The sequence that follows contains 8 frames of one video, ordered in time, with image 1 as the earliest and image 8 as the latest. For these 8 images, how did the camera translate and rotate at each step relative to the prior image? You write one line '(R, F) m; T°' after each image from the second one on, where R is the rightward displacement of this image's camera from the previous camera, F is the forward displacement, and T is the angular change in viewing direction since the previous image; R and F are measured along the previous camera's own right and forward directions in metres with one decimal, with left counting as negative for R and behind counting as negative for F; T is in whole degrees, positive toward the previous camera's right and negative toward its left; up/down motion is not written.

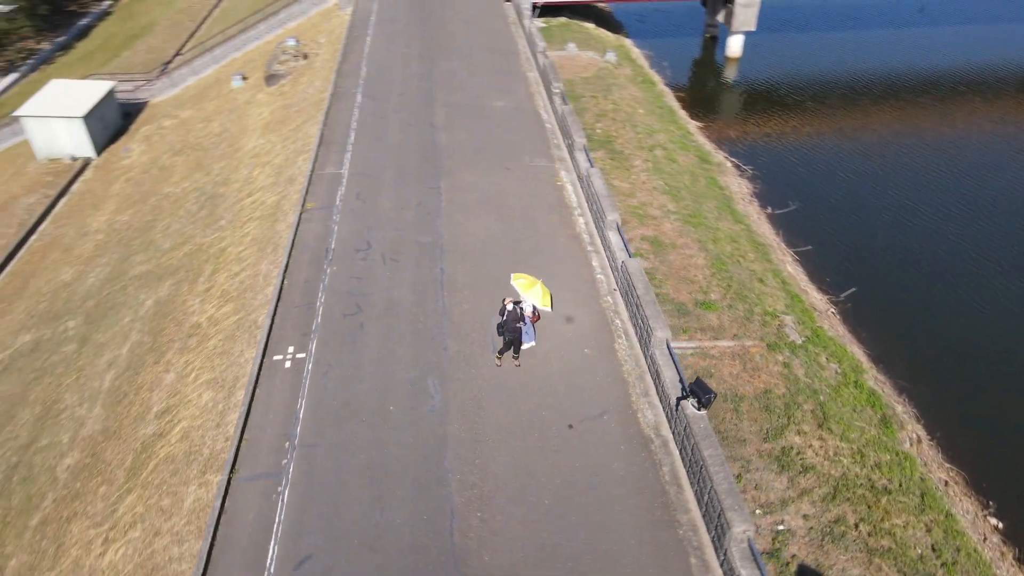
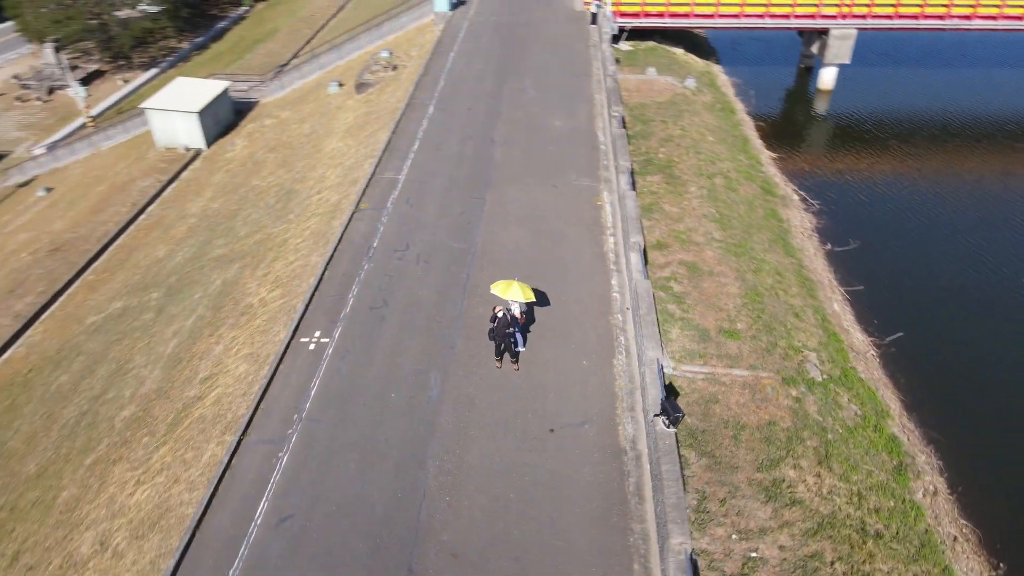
(+1.5, -0.7) m; -8°
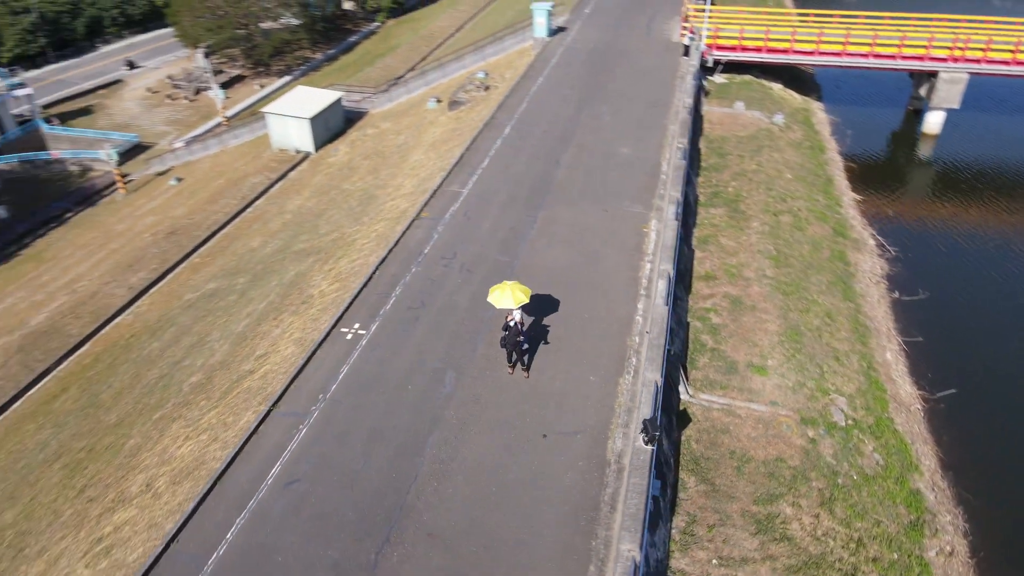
(+1.6, -0.8) m; -9°
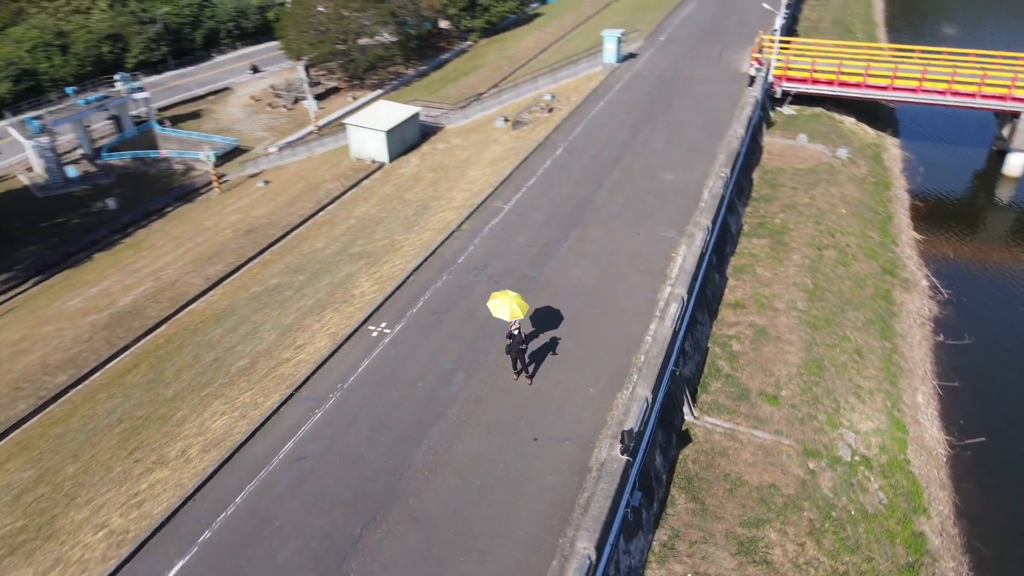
(+1.4, -0.8) m; -7°
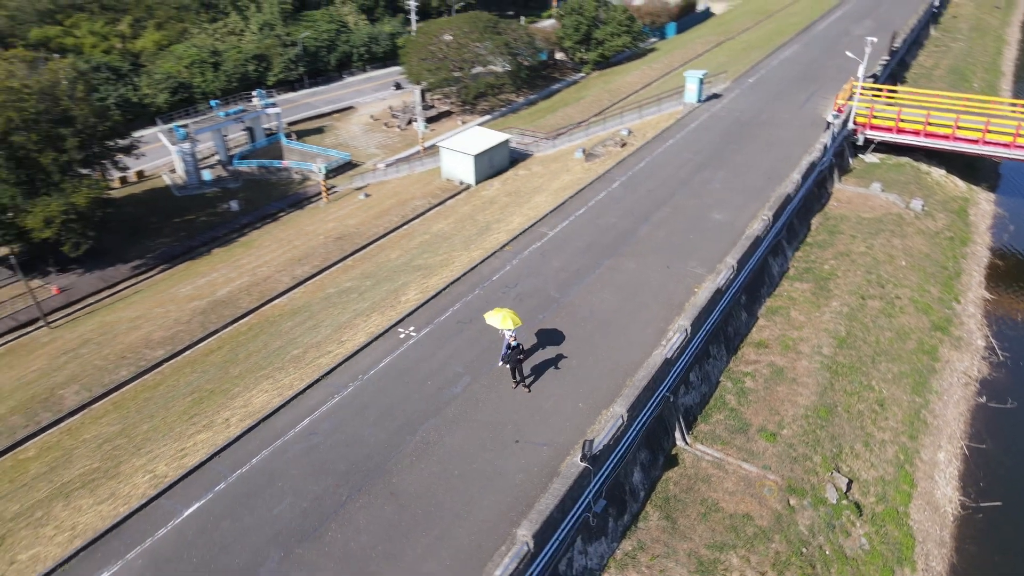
(+2.1, -1.2) m; -9°
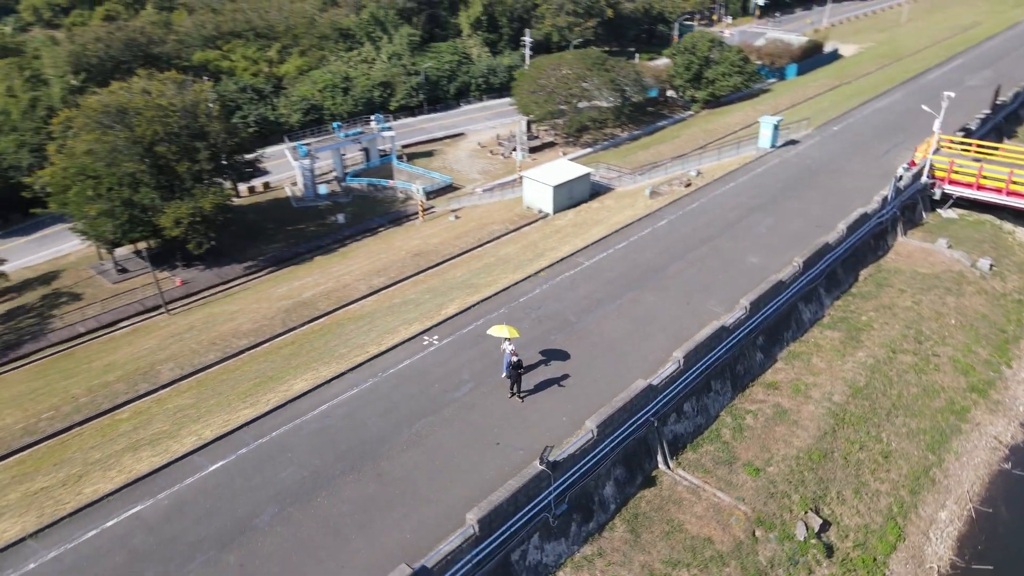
(+2.5, -1.5) m; -9°
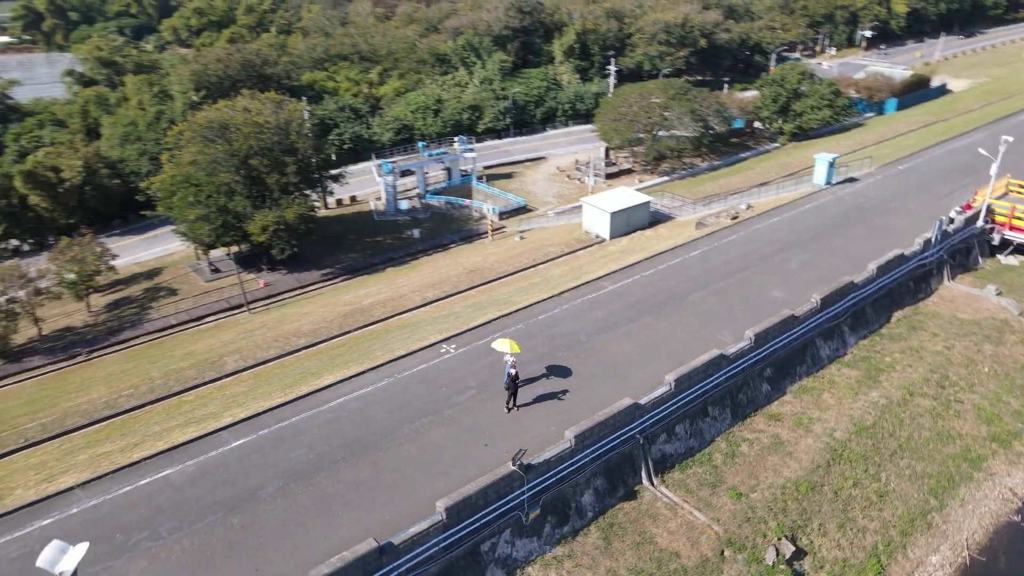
(+2.2, -1.2) m; -7°
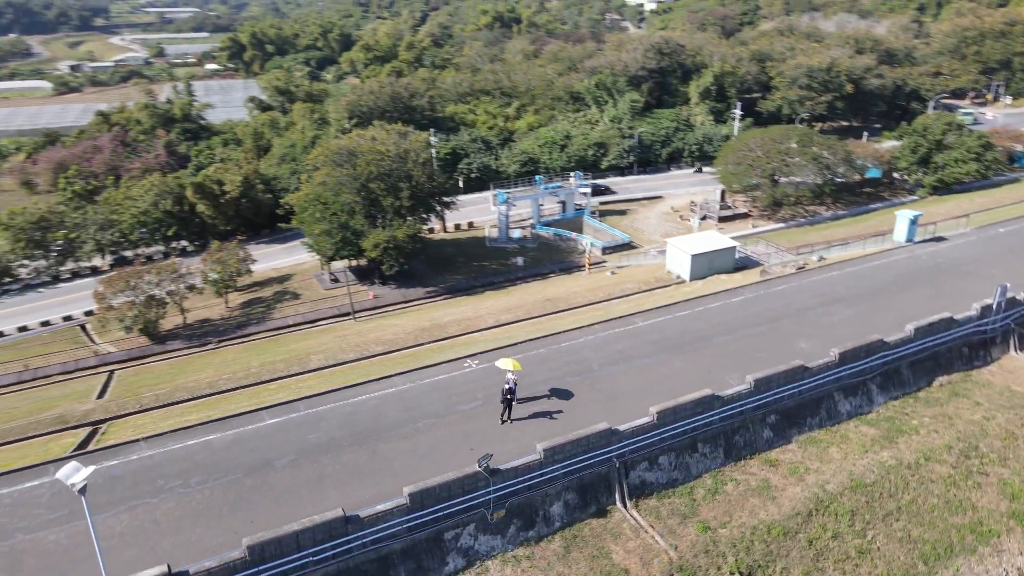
(+3.7, -1.6) m; -12°
